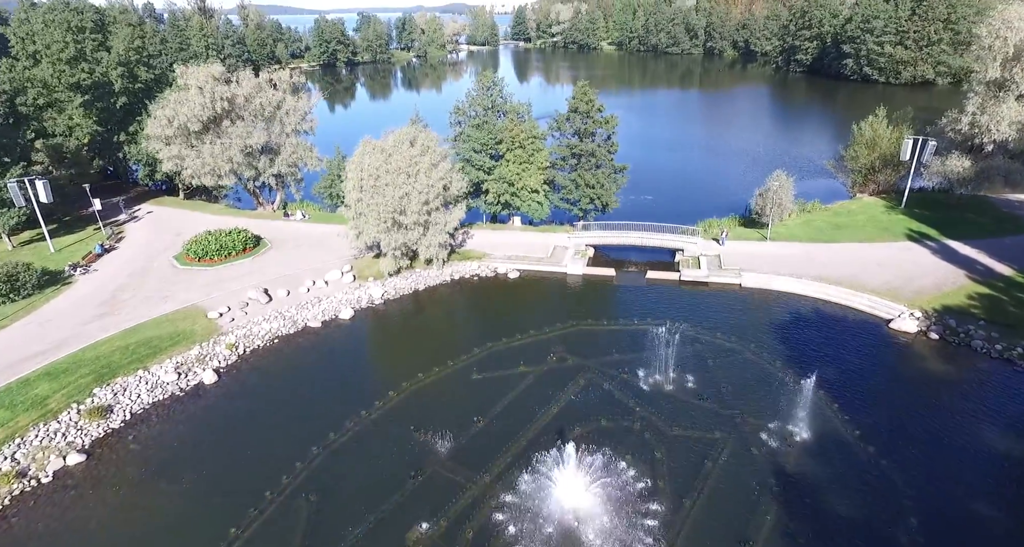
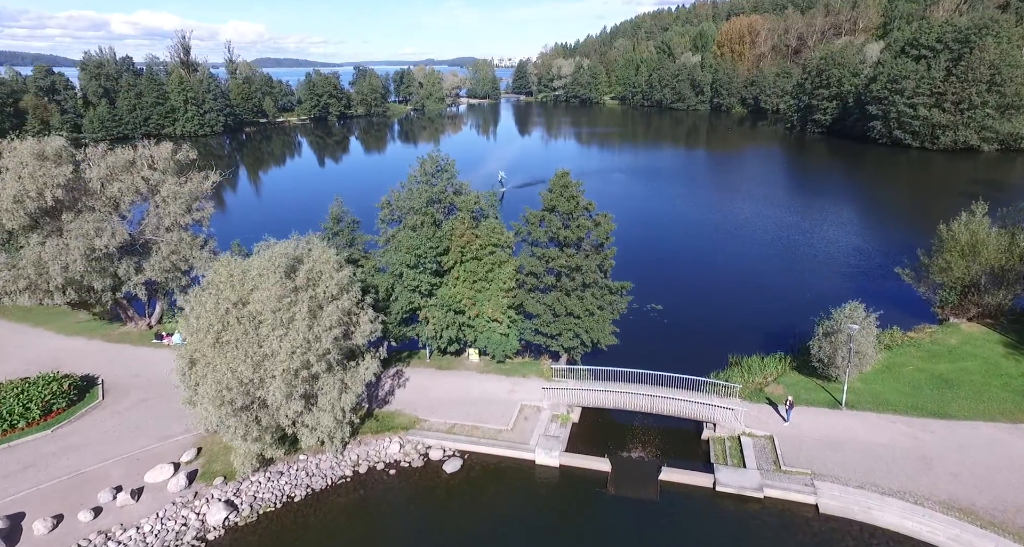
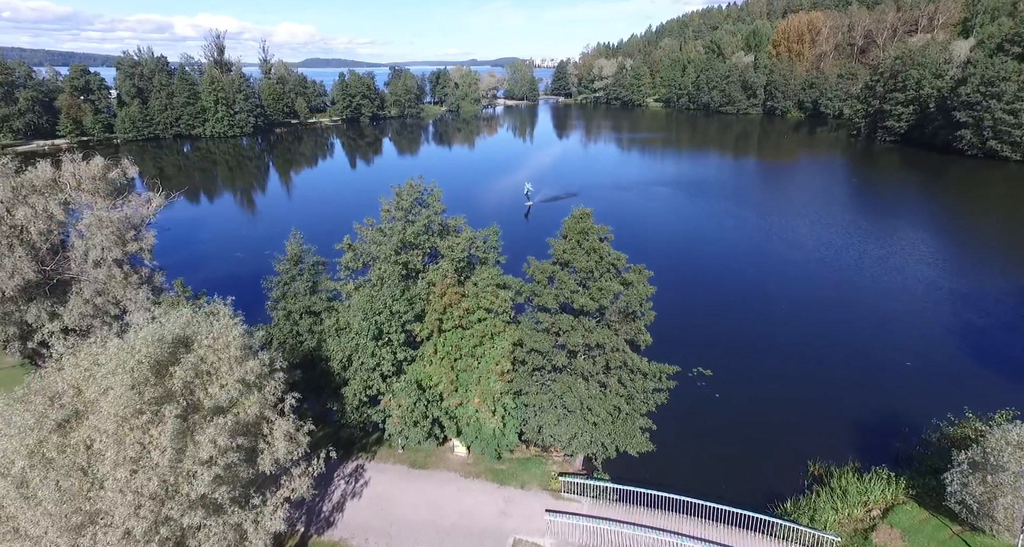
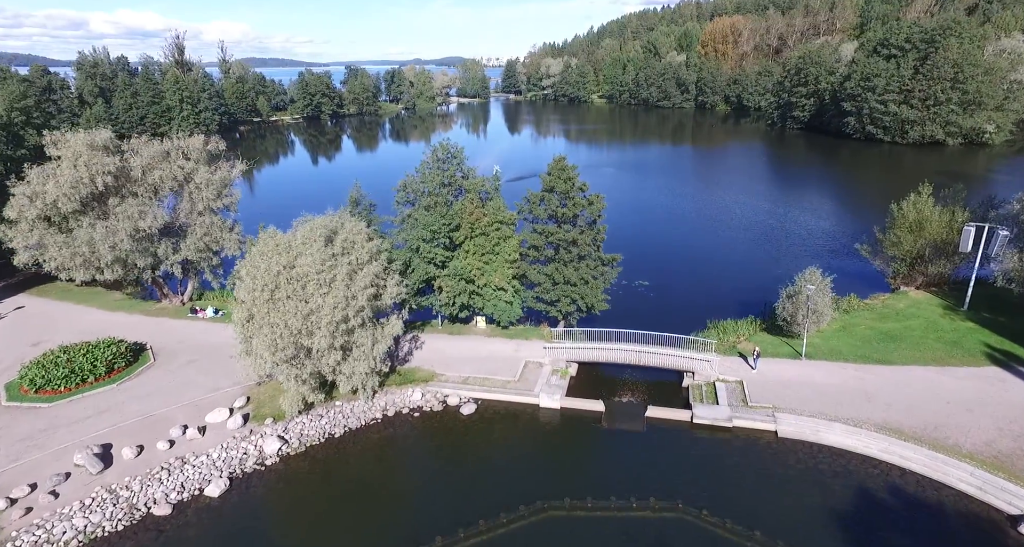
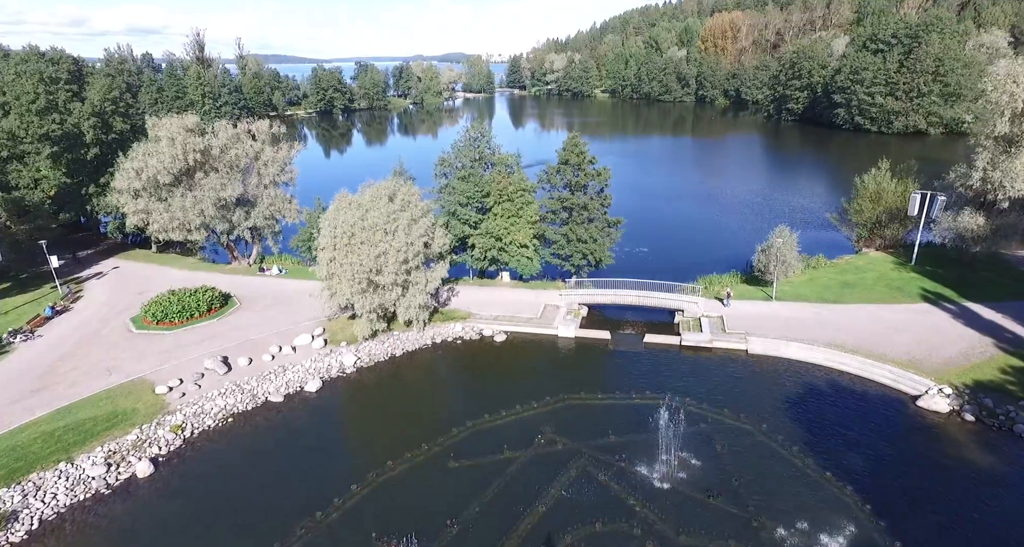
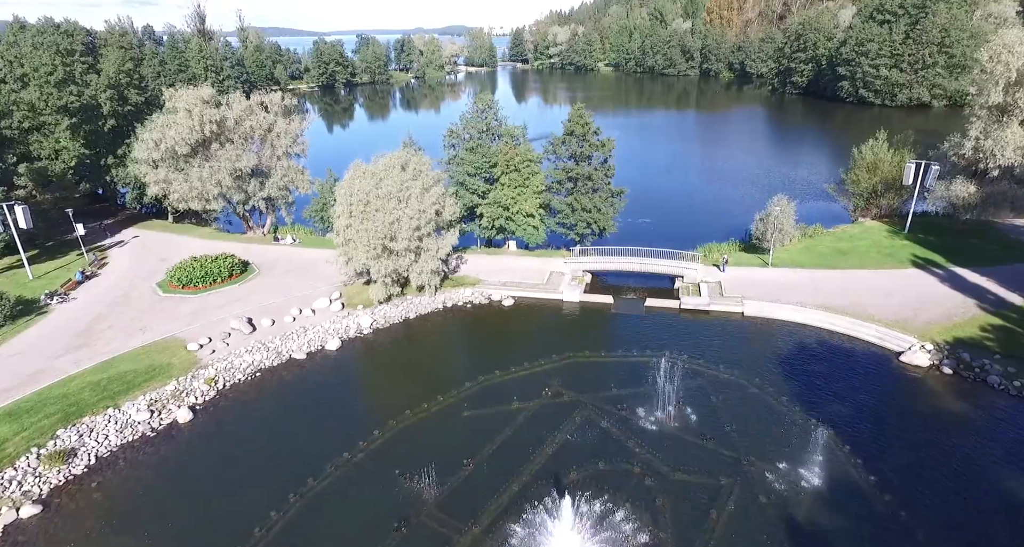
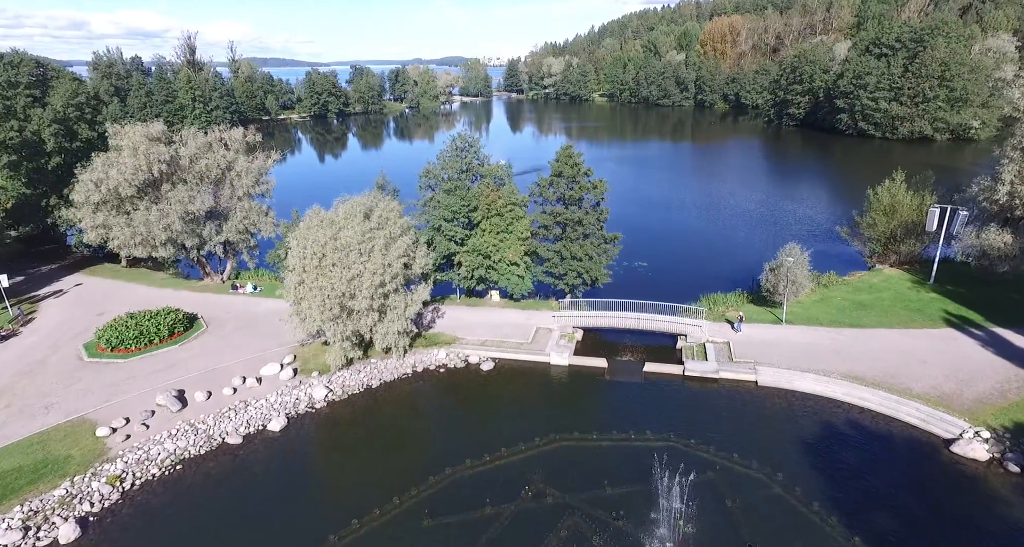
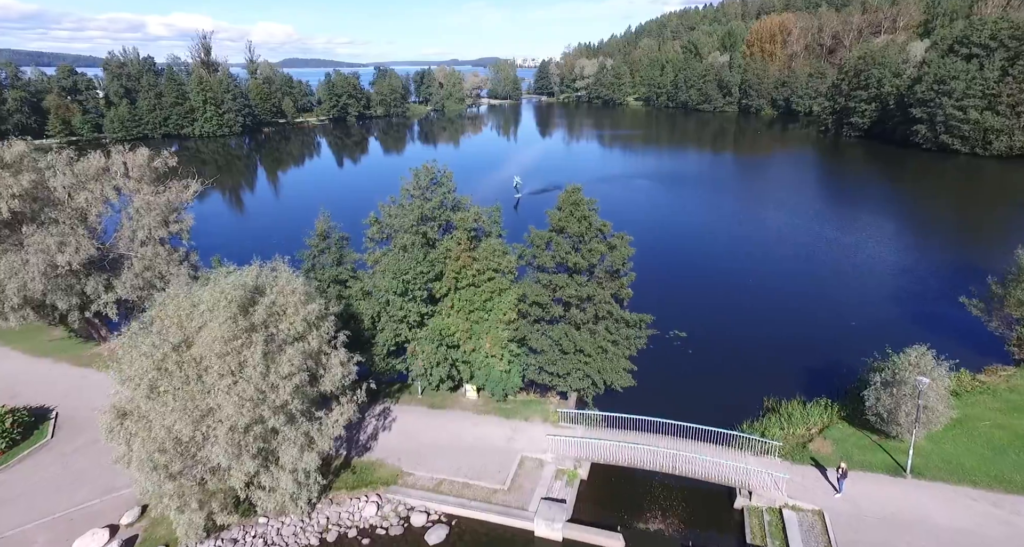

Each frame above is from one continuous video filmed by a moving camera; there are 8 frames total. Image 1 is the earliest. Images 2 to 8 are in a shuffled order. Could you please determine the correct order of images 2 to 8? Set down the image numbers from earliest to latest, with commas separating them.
6, 5, 7, 4, 2, 8, 3
